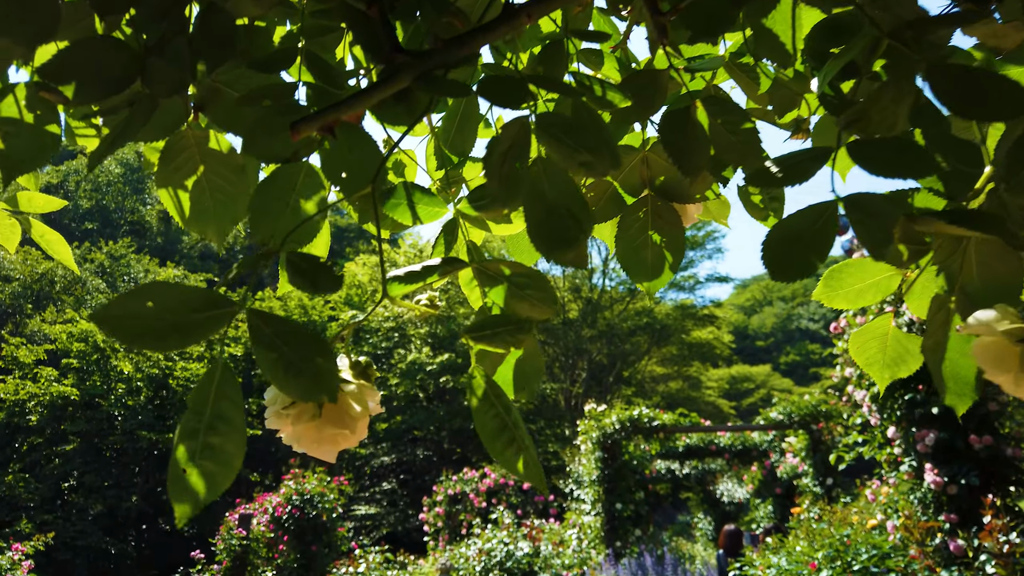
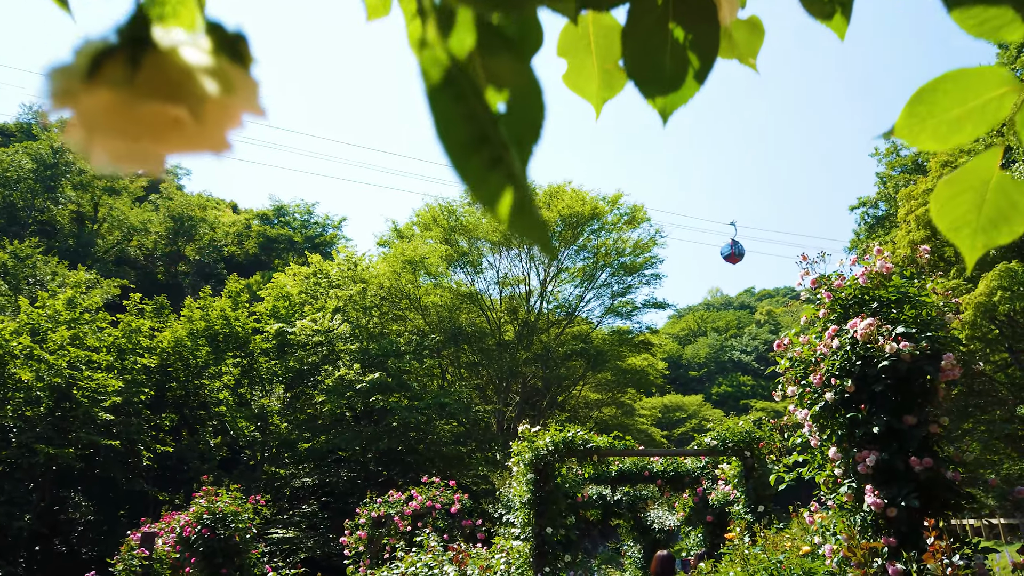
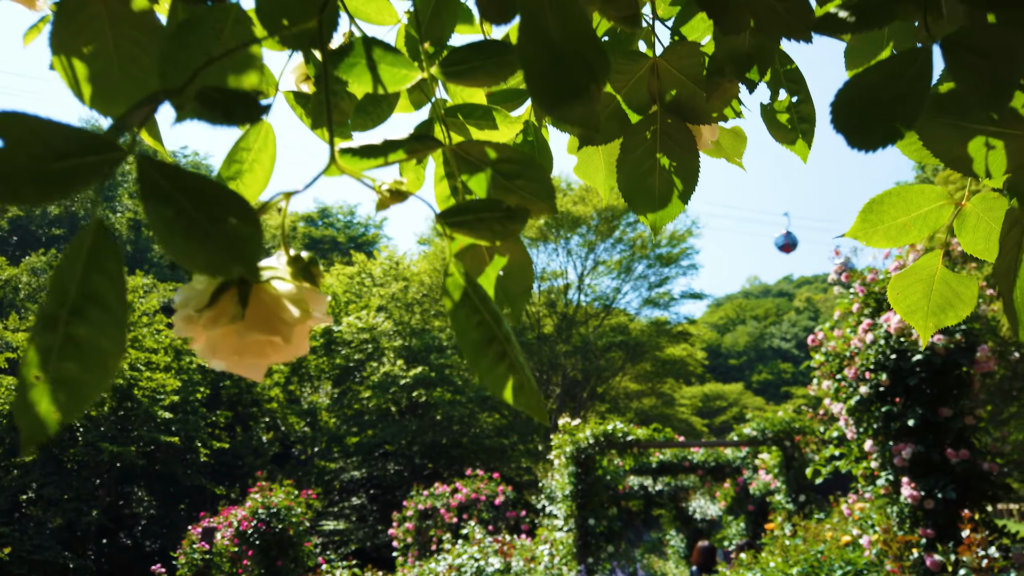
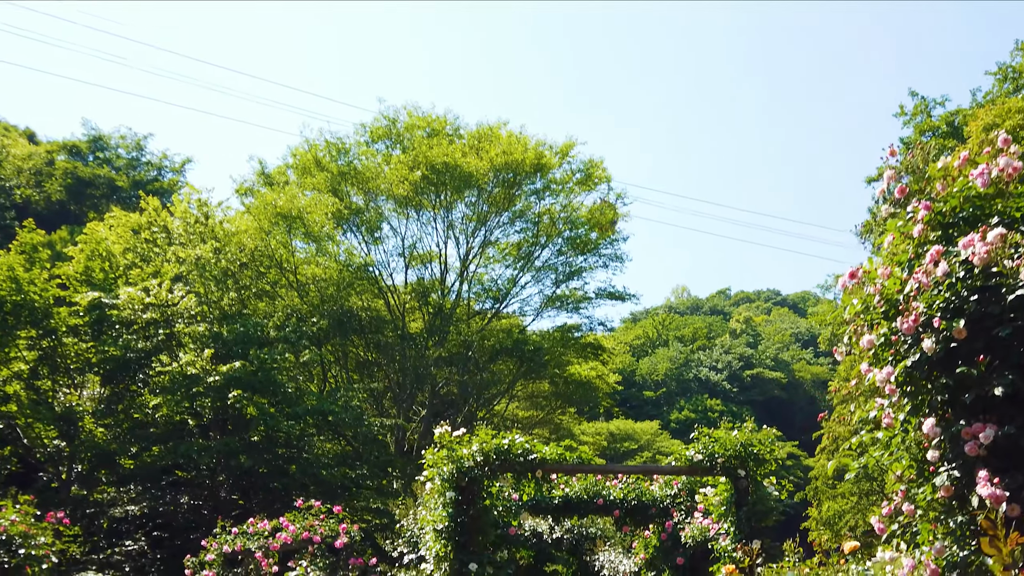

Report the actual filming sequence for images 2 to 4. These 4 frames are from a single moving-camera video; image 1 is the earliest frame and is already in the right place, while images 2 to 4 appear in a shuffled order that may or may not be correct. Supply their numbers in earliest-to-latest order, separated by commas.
3, 2, 4
